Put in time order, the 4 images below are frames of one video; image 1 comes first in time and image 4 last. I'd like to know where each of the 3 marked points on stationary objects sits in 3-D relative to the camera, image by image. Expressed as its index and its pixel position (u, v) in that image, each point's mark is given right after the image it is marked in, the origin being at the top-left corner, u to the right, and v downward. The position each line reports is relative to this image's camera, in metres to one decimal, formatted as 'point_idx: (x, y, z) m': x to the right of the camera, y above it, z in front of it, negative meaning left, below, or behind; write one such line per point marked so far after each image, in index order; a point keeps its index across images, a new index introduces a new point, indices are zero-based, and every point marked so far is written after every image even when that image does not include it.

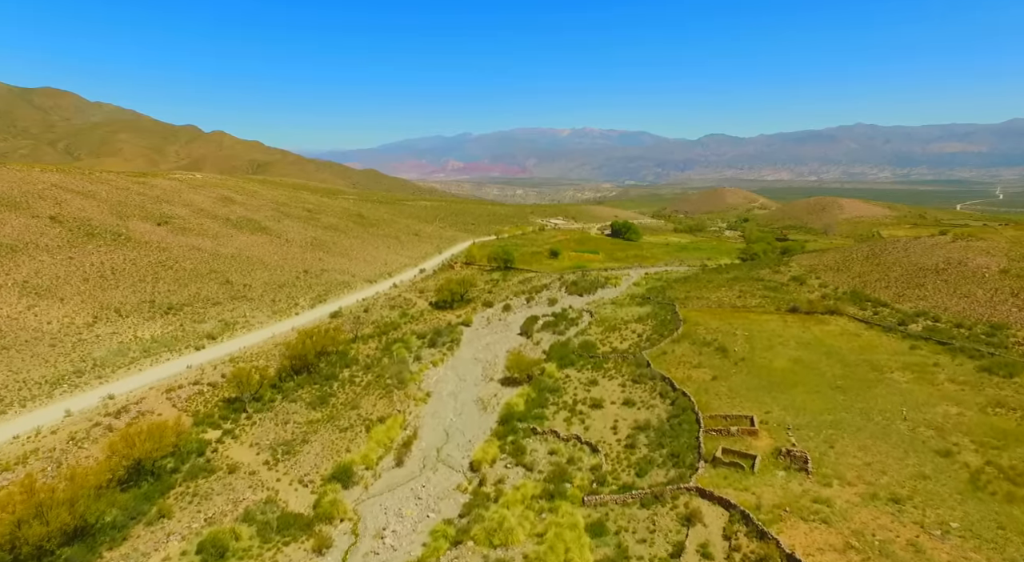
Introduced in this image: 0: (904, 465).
0: (+13.7, -6.4, +19.8) m
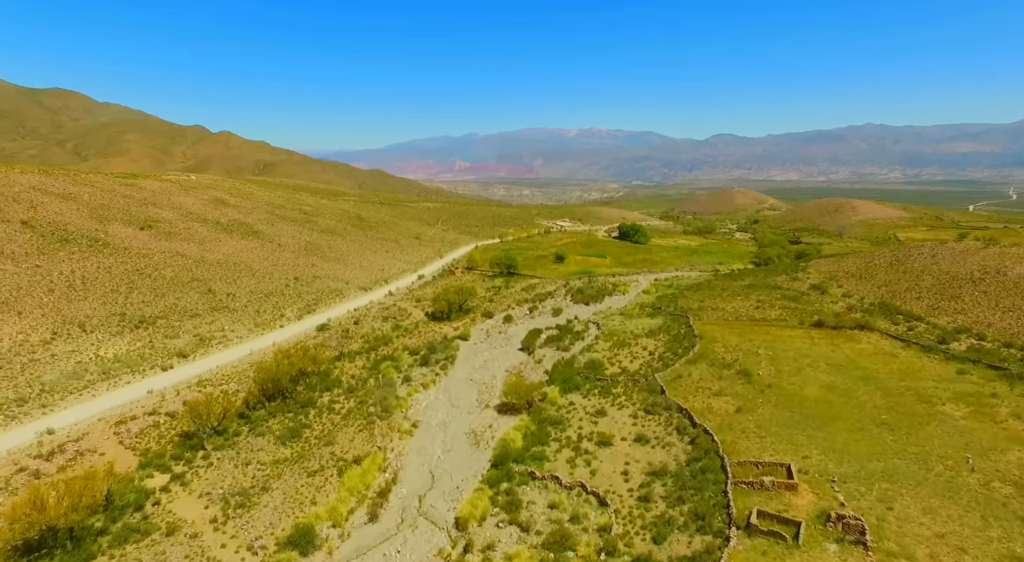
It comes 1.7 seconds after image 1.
0: (+13.4, -7.3, +16.1) m
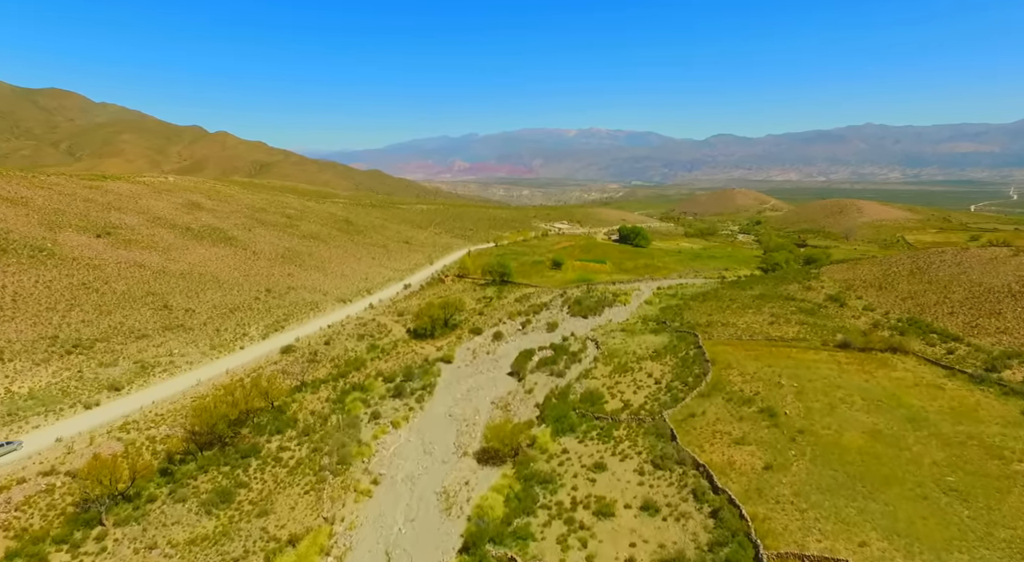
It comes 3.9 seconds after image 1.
0: (+12.6, -8.4, +11.3) m
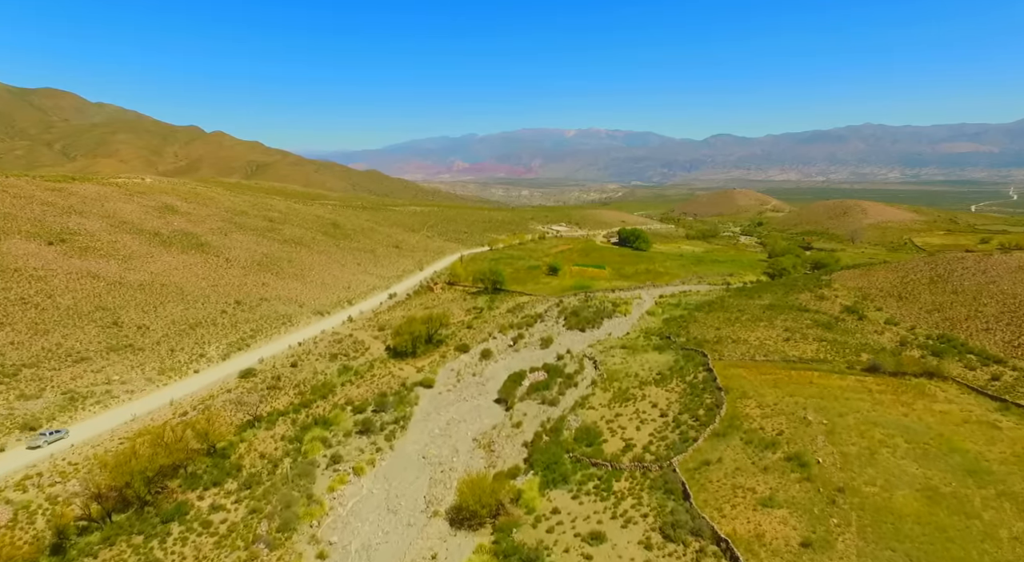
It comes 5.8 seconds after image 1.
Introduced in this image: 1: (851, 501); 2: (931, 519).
0: (+11.8, -9.3, +6.9) m
1: (+11.8, -7.6, +19.7) m
2: (+13.6, -7.8, +18.6) m
